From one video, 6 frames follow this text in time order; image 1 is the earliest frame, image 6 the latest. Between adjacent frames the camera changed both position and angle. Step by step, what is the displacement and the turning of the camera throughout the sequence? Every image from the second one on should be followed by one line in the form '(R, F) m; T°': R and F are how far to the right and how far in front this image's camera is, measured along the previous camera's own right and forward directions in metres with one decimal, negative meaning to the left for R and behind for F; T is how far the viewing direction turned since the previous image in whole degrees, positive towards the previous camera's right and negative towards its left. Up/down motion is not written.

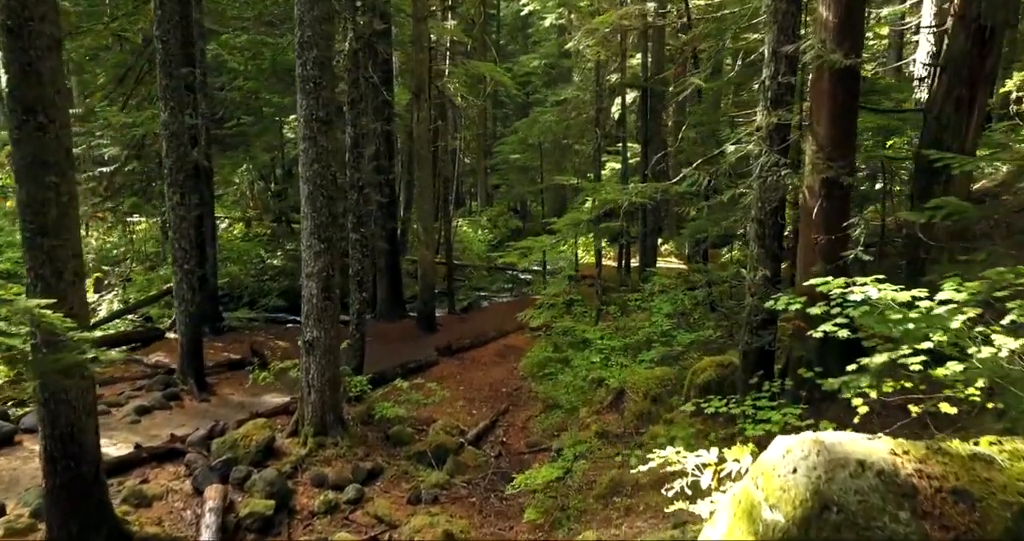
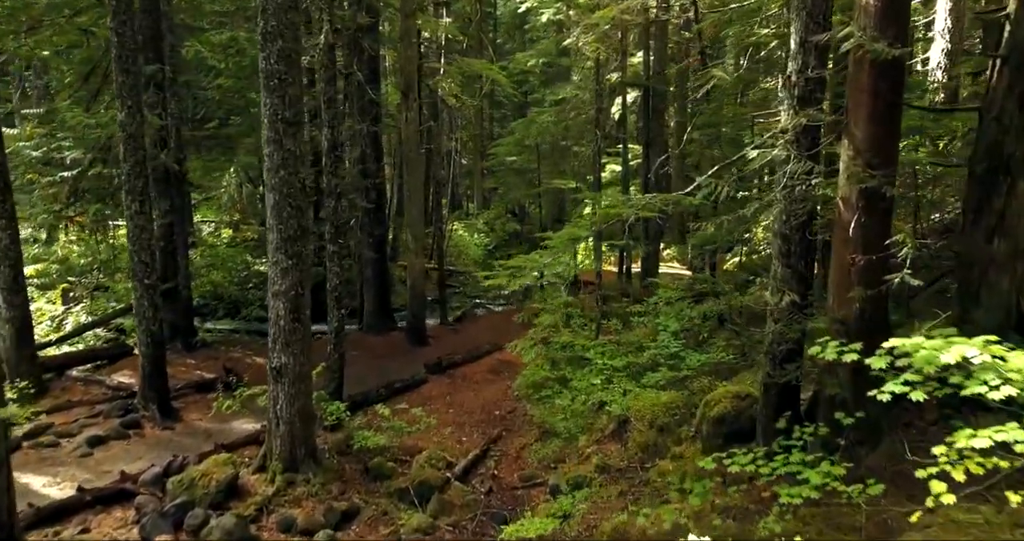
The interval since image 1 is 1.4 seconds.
(+0.1, +0.9) m; 0°
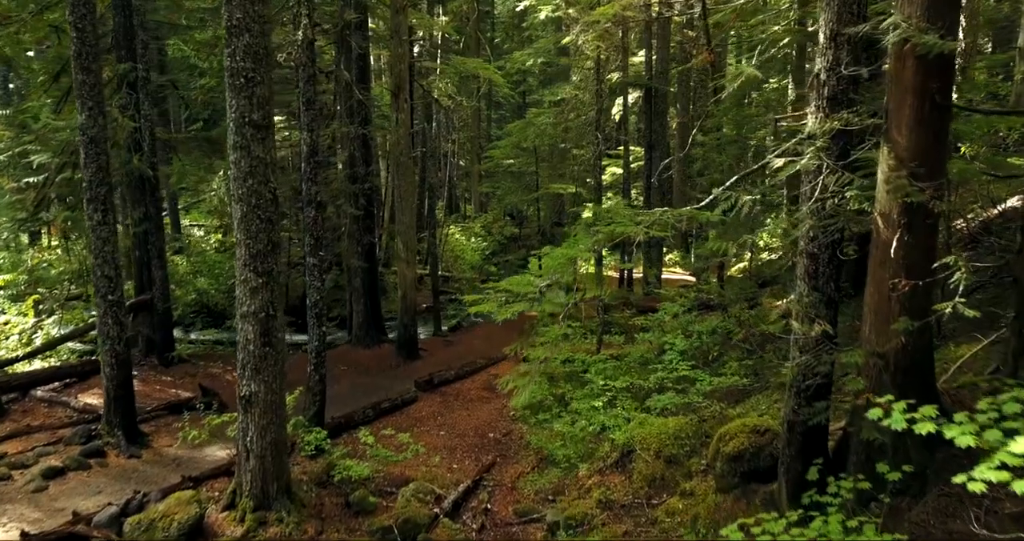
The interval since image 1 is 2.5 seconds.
(+0.1, +0.8) m; 0°
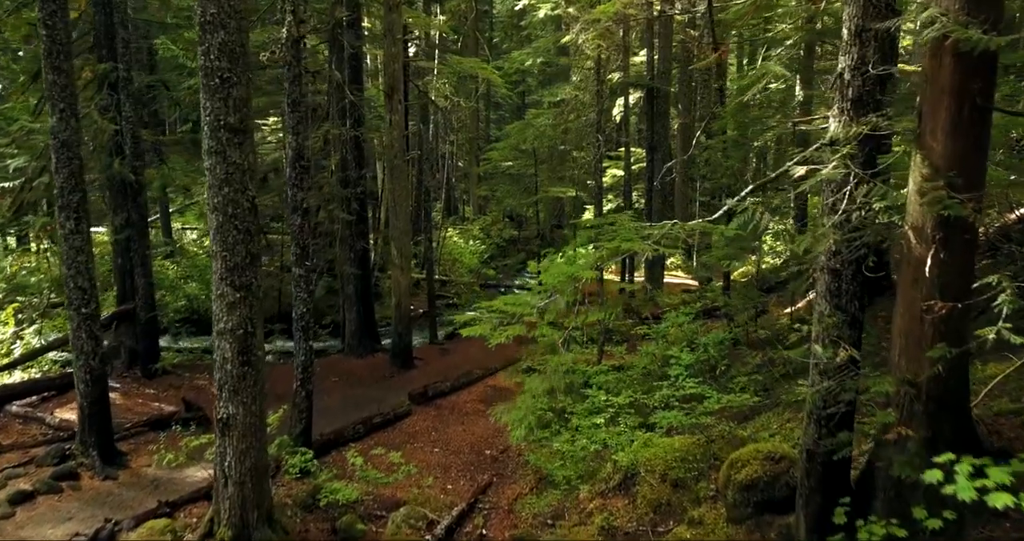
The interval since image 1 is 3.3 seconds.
(0.0, +0.5) m; 0°
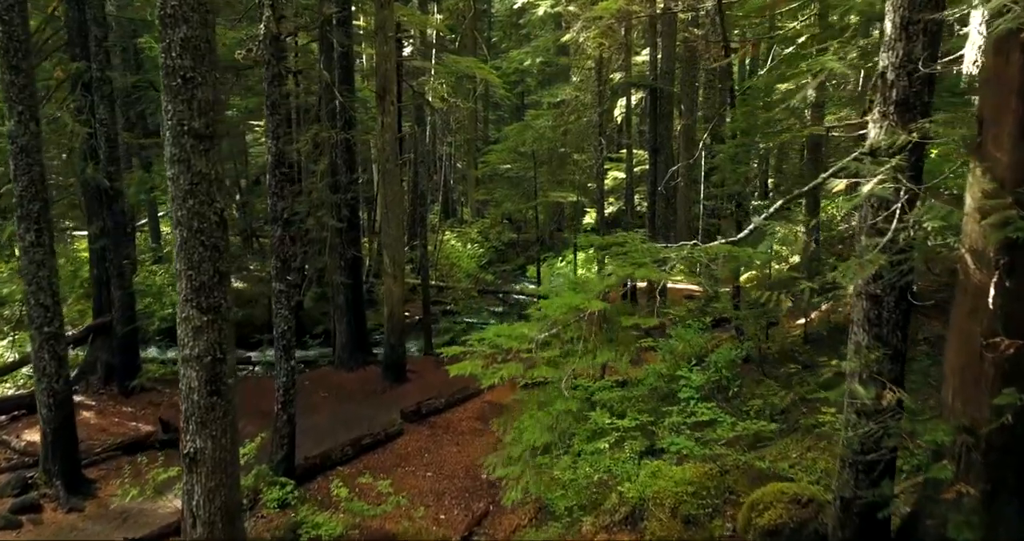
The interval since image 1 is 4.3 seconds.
(0.0, +0.6) m; 0°
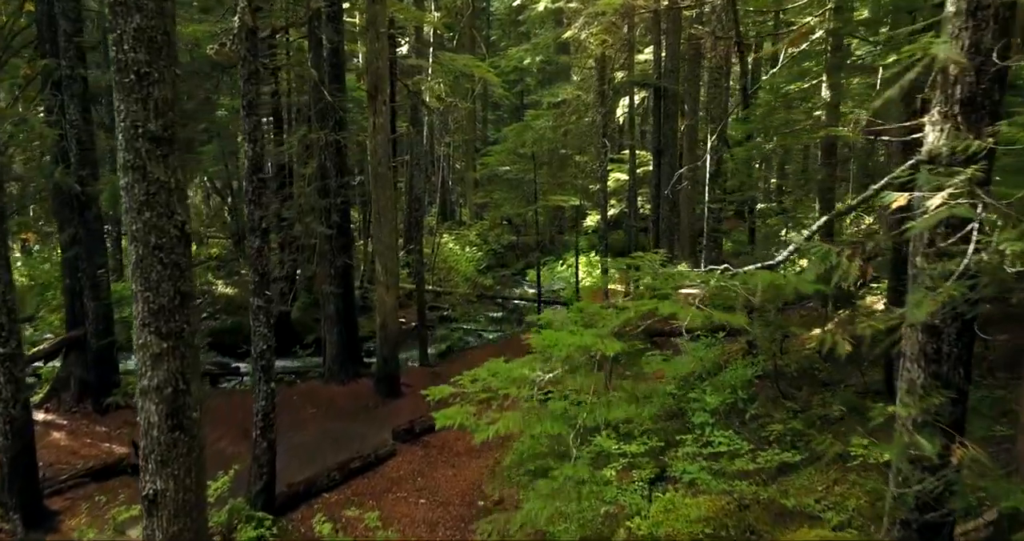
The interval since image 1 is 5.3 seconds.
(0.0, +0.7) m; 0°
